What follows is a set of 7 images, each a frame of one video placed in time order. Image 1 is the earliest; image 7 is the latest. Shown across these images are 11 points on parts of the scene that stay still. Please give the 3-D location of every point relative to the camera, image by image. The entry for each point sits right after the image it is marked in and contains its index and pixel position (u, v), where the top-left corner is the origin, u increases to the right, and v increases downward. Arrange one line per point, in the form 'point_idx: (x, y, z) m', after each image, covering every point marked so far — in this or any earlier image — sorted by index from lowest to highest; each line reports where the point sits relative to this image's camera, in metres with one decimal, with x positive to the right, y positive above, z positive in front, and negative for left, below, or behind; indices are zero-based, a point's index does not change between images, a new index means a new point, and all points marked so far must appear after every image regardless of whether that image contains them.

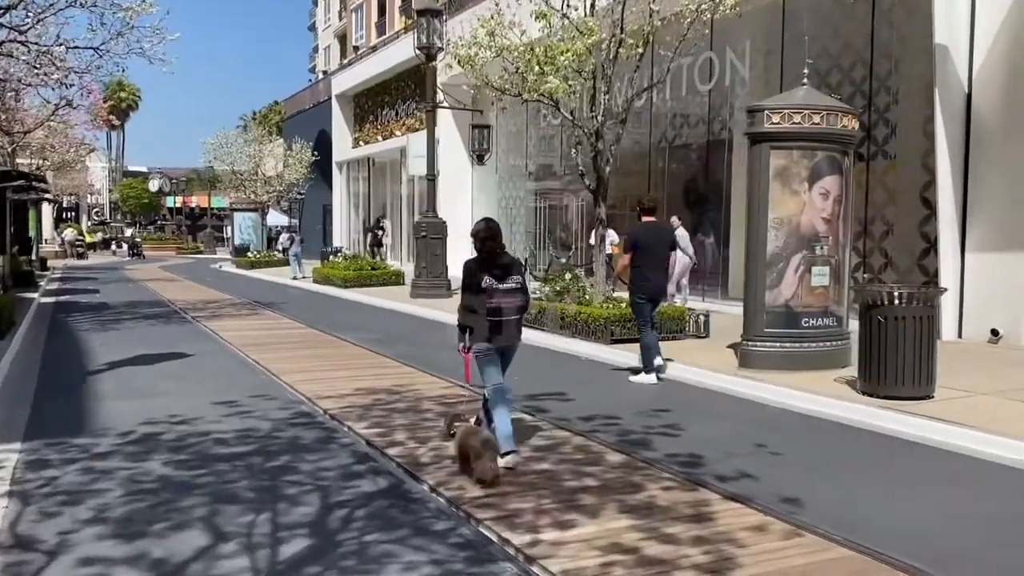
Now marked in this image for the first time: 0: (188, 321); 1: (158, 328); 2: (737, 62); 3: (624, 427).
0: (-5.9, -0.6, +16.3) m
1: (-6.0, -0.7, +15.4) m
2: (+4.7, +4.7, +18.7) m
3: (+0.9, -1.2, +7.4) m
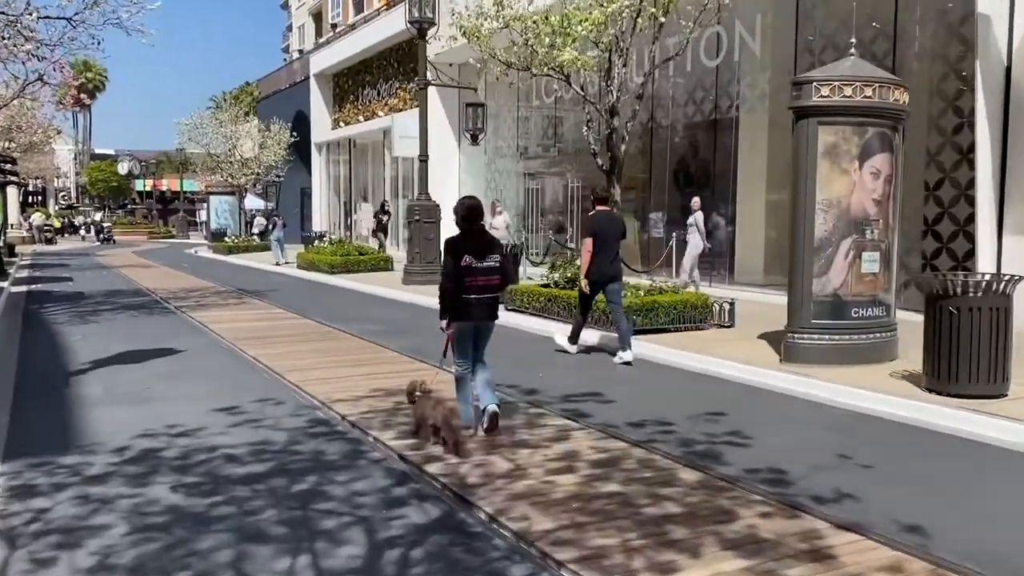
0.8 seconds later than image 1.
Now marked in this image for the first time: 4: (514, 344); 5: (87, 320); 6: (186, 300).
0: (-5.8, -0.4, +15.3) m
1: (-5.9, -0.5, +14.4) m
2: (+4.7, +5.0, +17.9) m
3: (+1.3, -1.1, +6.6) m
4: (0.0, -0.7, +11.7) m
5: (-6.8, -0.5, +14.4) m
6: (-6.4, -0.2, +17.6) m
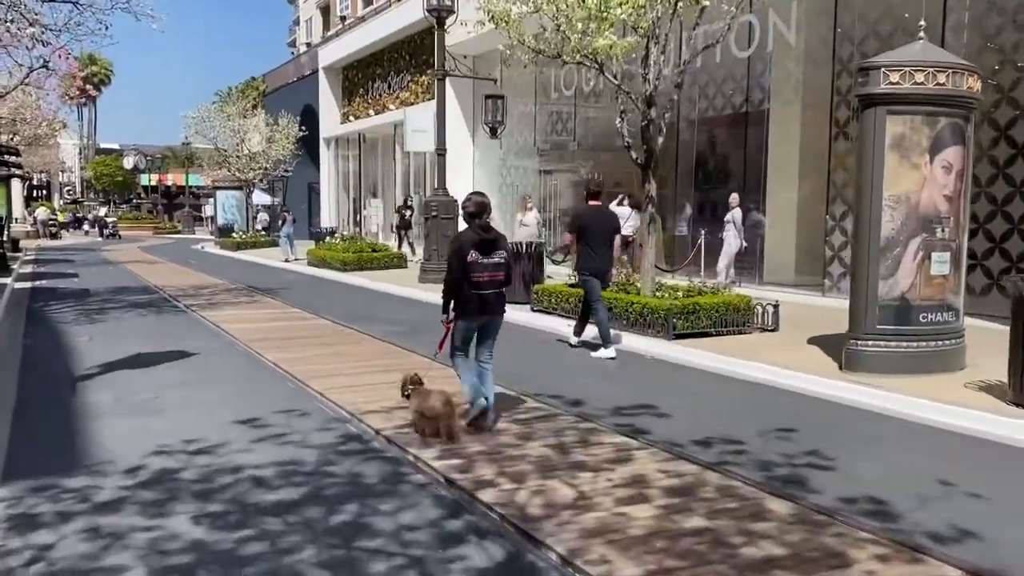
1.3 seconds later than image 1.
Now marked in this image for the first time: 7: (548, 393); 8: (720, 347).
0: (-5.4, -0.4, +14.7) m
1: (-5.5, -0.5, +13.7) m
2: (+5.2, +5.0, +17.2) m
3: (+1.6, -1.1, +6.0) m
4: (+0.4, -0.7, +11.0) m
5: (-6.4, -0.5, +13.7) m
6: (-6.0, -0.2, +16.9) m
7: (+0.3, -0.9, +8.1) m
8: (+2.5, -0.7, +10.7) m
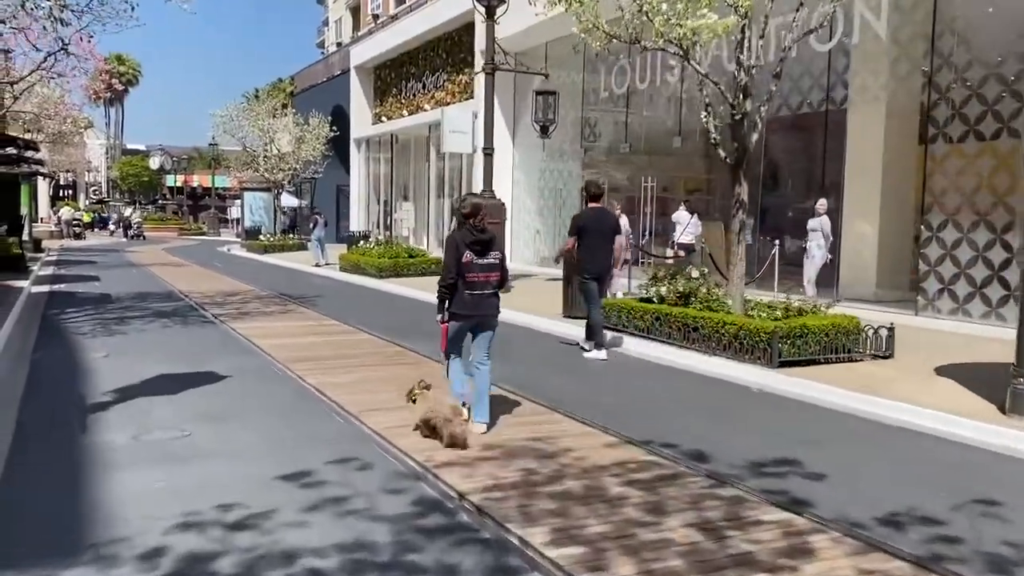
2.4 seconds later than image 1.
0: (-4.5, -0.5, +13.3) m
1: (-4.6, -0.6, +12.4) m
2: (+6.2, +4.7, +15.7) m
3: (+2.3, -1.3, +4.5) m
4: (+1.2, -0.9, +9.6) m
5: (-5.5, -0.6, +12.4) m
6: (-5.0, -0.3, +15.6) m
7: (+1.1, -1.1, +6.6) m
8: (+3.3, -0.9, +9.1) m
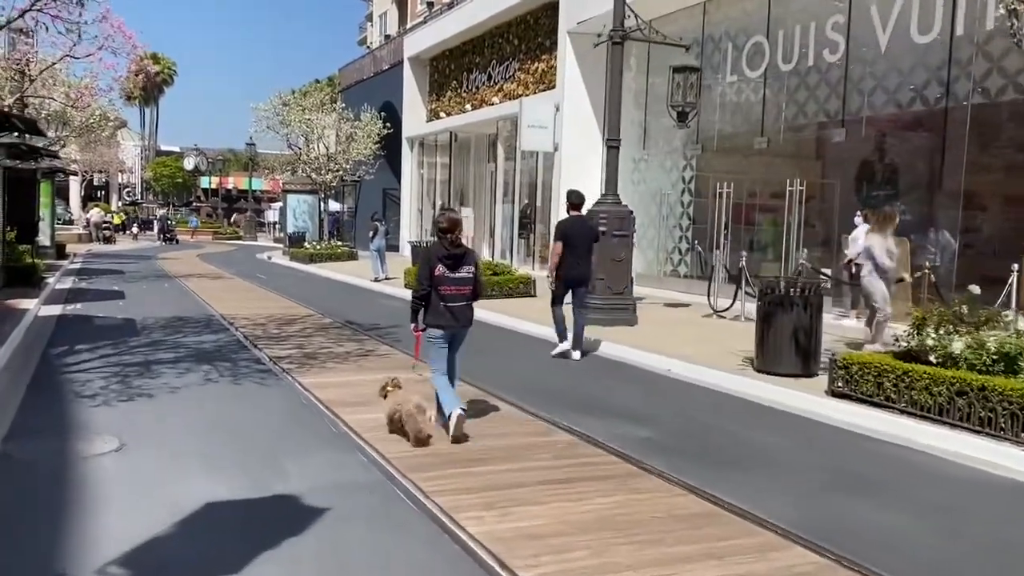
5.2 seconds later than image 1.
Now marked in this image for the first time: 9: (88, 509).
0: (-2.6, -0.9, +9.6) m
1: (-2.8, -1.0, +8.6) m
2: (+8.2, +4.2, +11.6) m
3: (+3.9, -1.7, +0.5) m
4: (+3.0, -1.4, +5.6) m
5: (-3.7, -1.0, +8.7) m
6: (-3.1, -0.7, +11.9) m
7: (+2.7, -1.5, +2.7) m
8: (+5.0, -1.4, +5.1) m
9: (-2.5, -1.3, +5.2) m
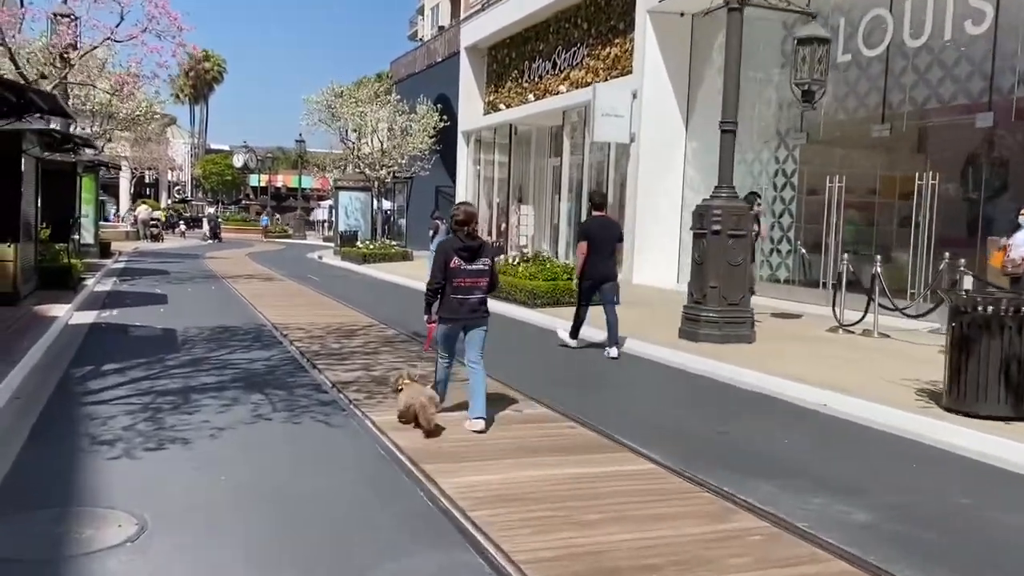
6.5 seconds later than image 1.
0: (-1.5, -1.0, +7.7) m
1: (-1.8, -1.1, +6.8) m
2: (+9.4, +4.0, +9.2) m
3: (+4.5, -1.9, -1.7) m
4: (+3.8, -1.5, +3.5) m
5: (-2.7, -1.1, +6.8) m
6: (-1.9, -0.8, +10.0) m
7: (+3.4, -1.7, +0.6) m
8: (+5.9, -1.5, +2.9) m
9: (-1.6, -1.4, +3.3) m
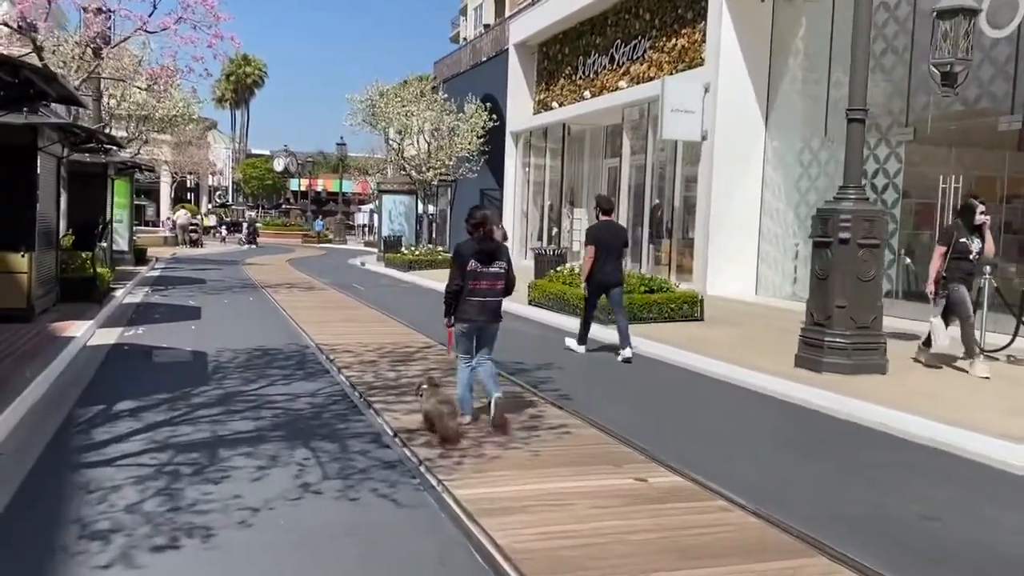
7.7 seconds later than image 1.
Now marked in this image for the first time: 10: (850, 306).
0: (-0.7, -1.2, +6.0) m
1: (-1.0, -1.3, +5.0) m
2: (+10.3, +3.8, +7.0) m
3: (+4.9, -2.1, -3.7) m
4: (+4.5, -1.7, +1.5) m
5: (-1.9, -1.2, +5.2) m
6: (-1.0, -1.0, +8.3) m
7: (+3.9, -1.9, -1.4) m
8: (+6.4, -1.7, +0.9) m
9: (-1.0, -1.6, +1.6) m
10: (+3.7, -0.2, +10.0) m
